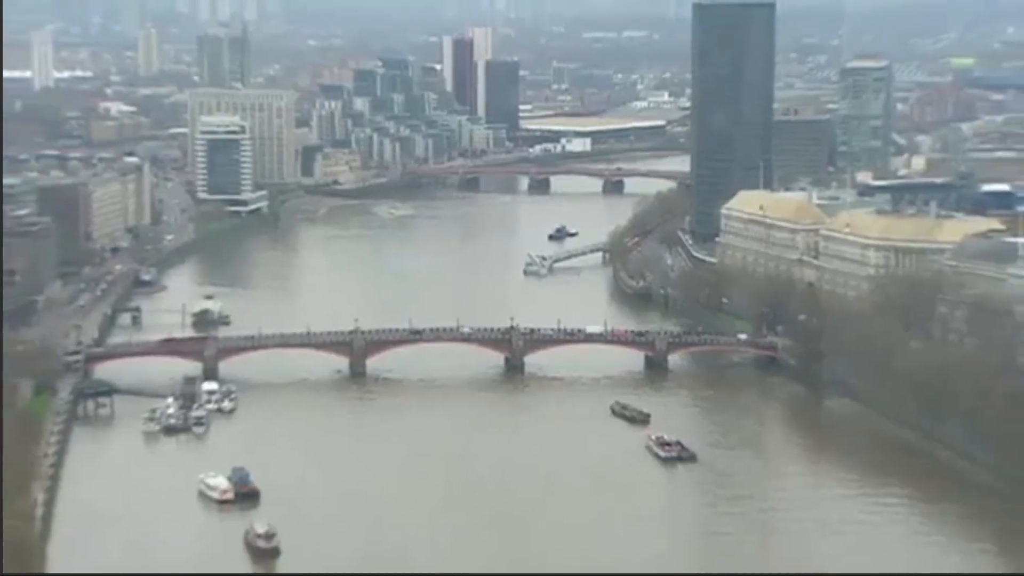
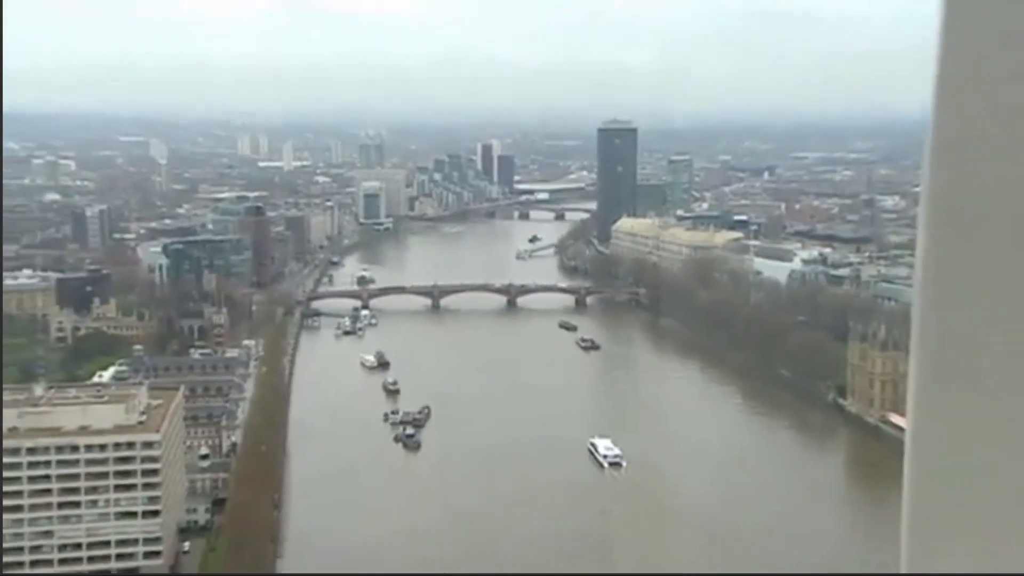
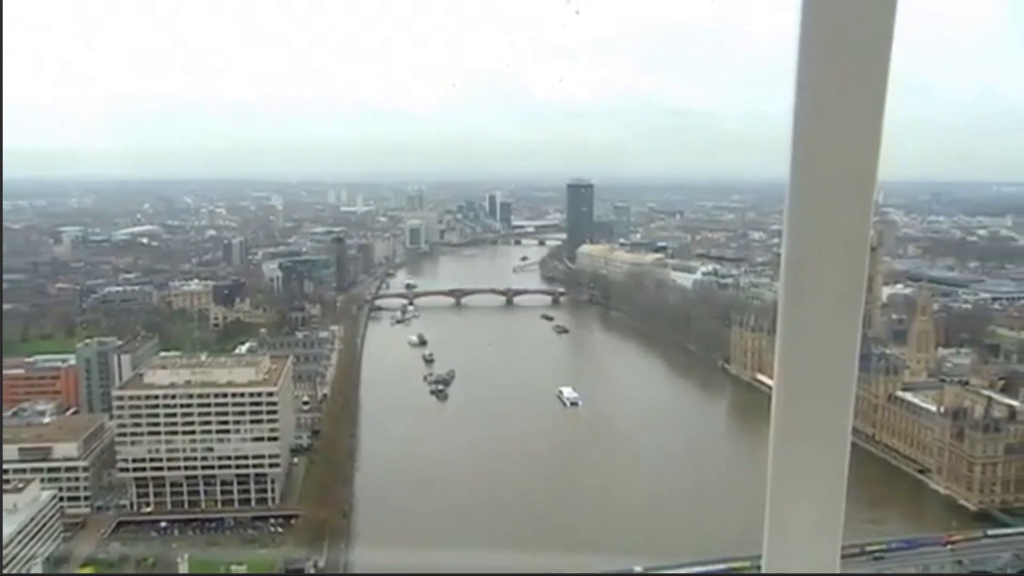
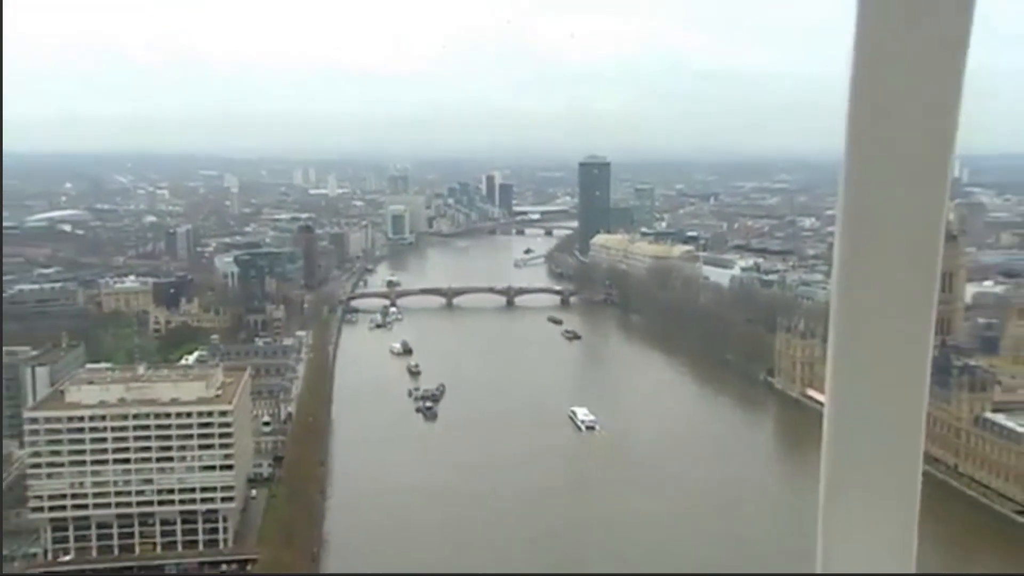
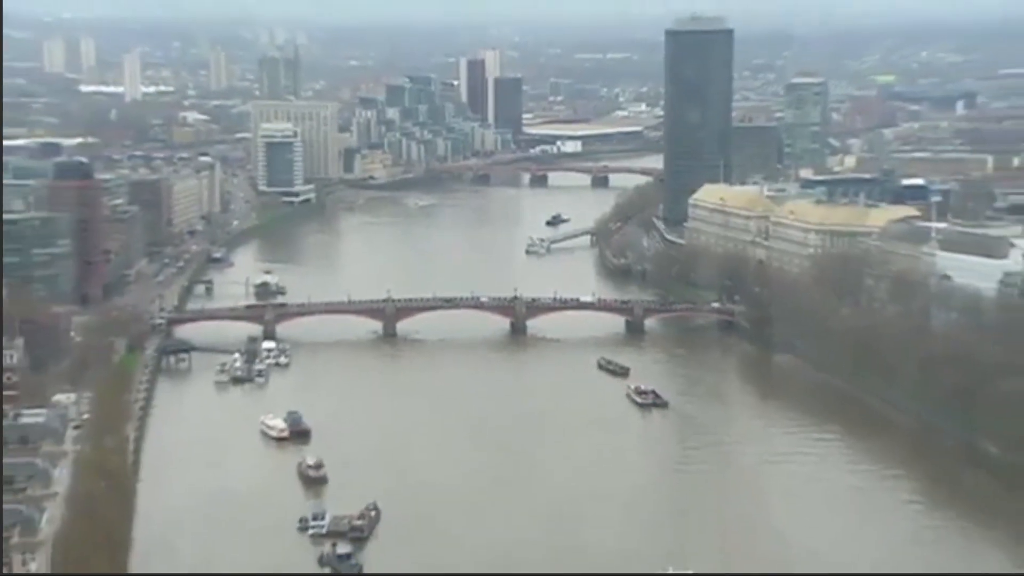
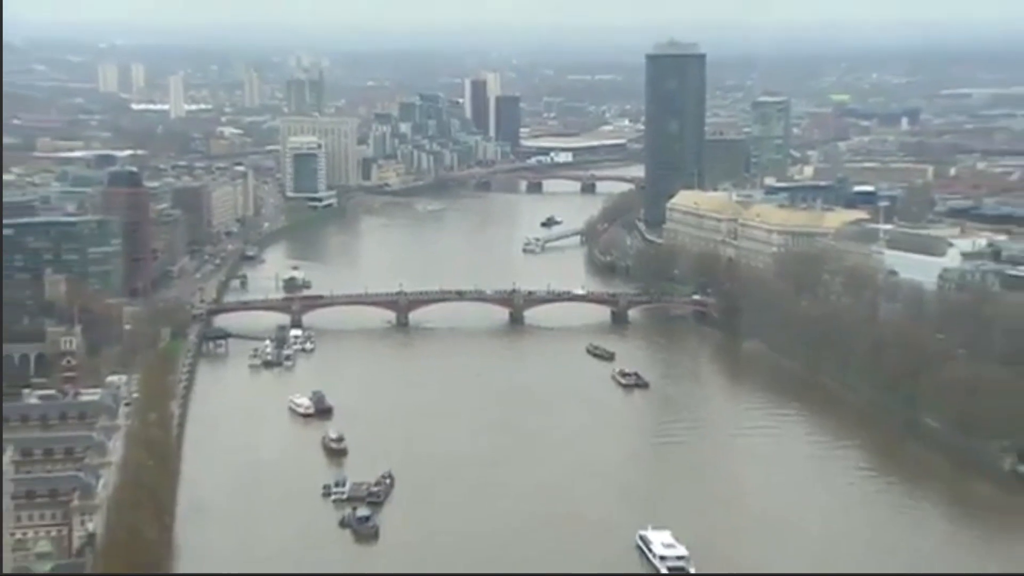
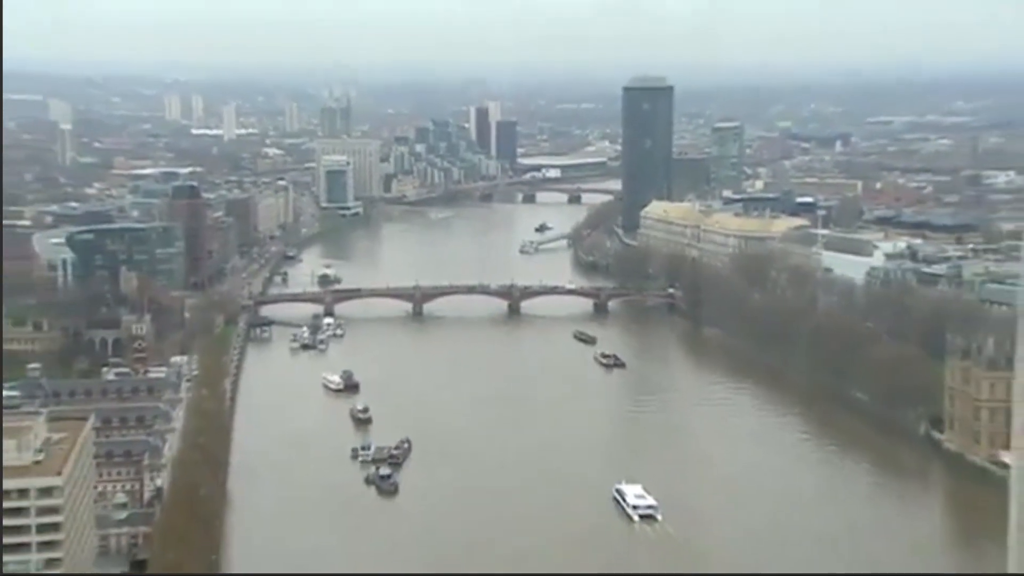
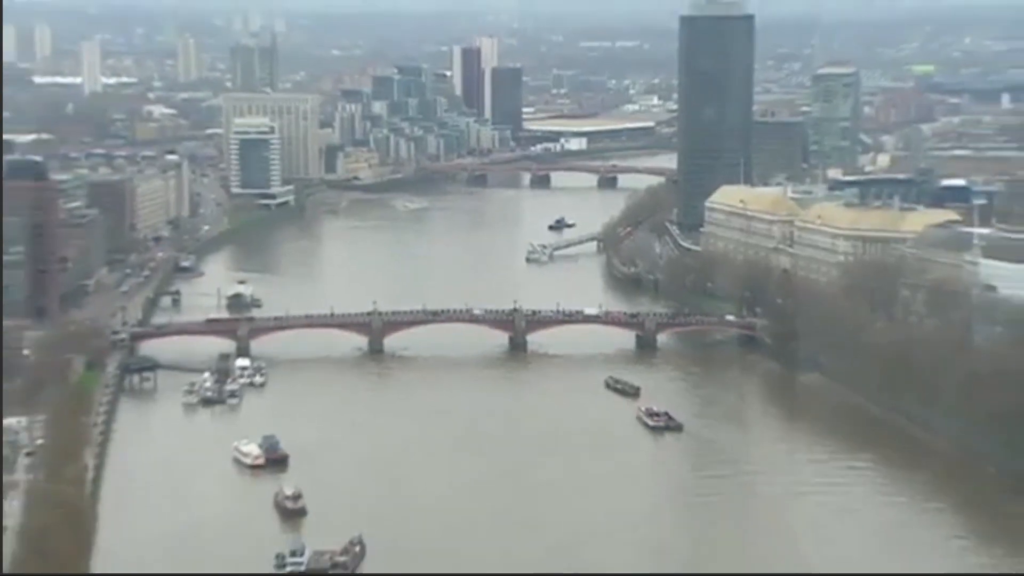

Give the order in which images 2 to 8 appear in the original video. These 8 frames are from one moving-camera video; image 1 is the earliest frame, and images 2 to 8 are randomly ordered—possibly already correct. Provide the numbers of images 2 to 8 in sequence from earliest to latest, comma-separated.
8, 5, 6, 7, 2, 4, 3
